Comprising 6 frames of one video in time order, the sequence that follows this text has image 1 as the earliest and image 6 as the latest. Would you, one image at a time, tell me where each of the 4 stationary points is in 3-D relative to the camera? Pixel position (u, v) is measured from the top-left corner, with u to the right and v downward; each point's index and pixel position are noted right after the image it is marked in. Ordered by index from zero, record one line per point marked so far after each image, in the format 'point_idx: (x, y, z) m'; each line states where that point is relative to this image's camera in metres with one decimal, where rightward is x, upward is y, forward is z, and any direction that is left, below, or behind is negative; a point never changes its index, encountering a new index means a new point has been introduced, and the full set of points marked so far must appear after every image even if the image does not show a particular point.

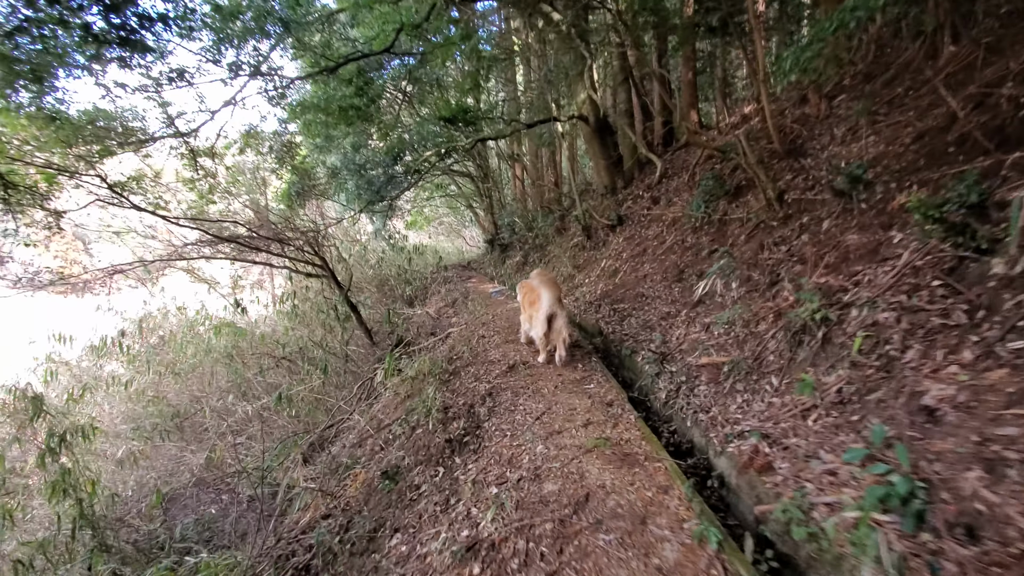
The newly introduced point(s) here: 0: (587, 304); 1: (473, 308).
0: (+0.9, -0.2, +6.3) m
1: (-0.8, -0.4, +10.0) m
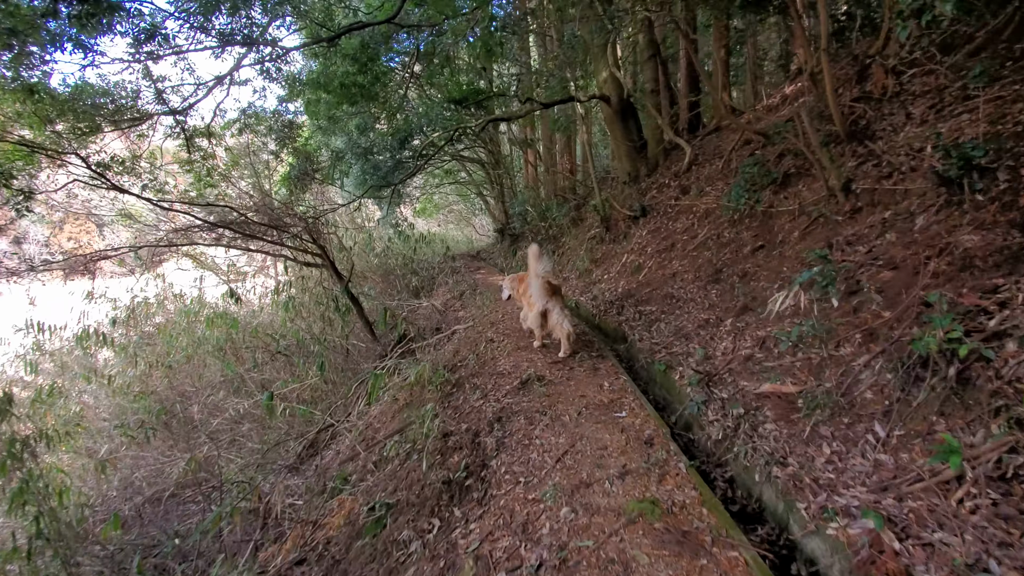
0: (+1.1, -0.2, +5.7) m
1: (-0.6, -0.2, +9.4) m
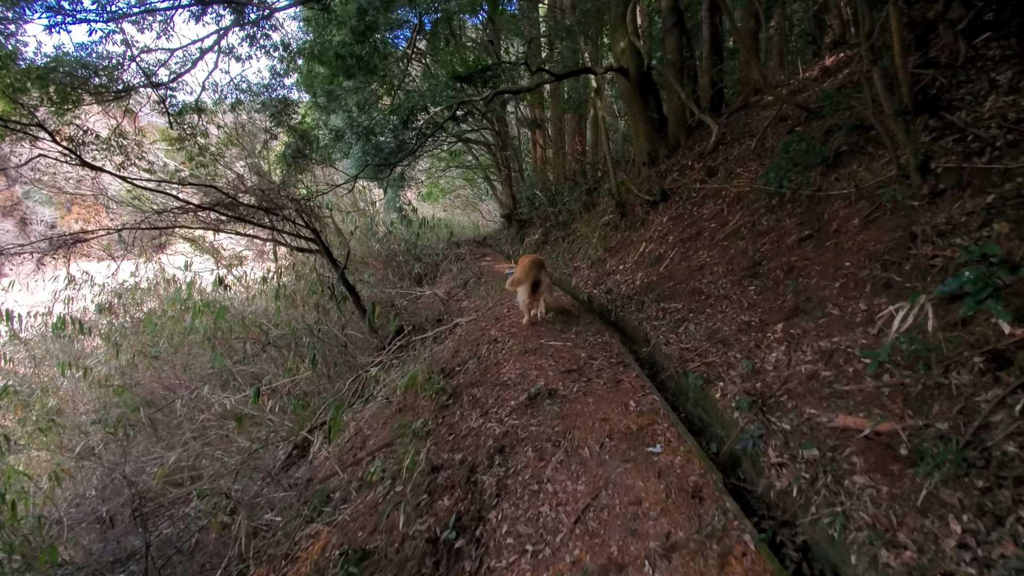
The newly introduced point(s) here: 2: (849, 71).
0: (+1.1, -0.1, +5.1) m
1: (-0.4, -0.1, +8.8) m
2: (+3.5, +2.2, +5.3) m
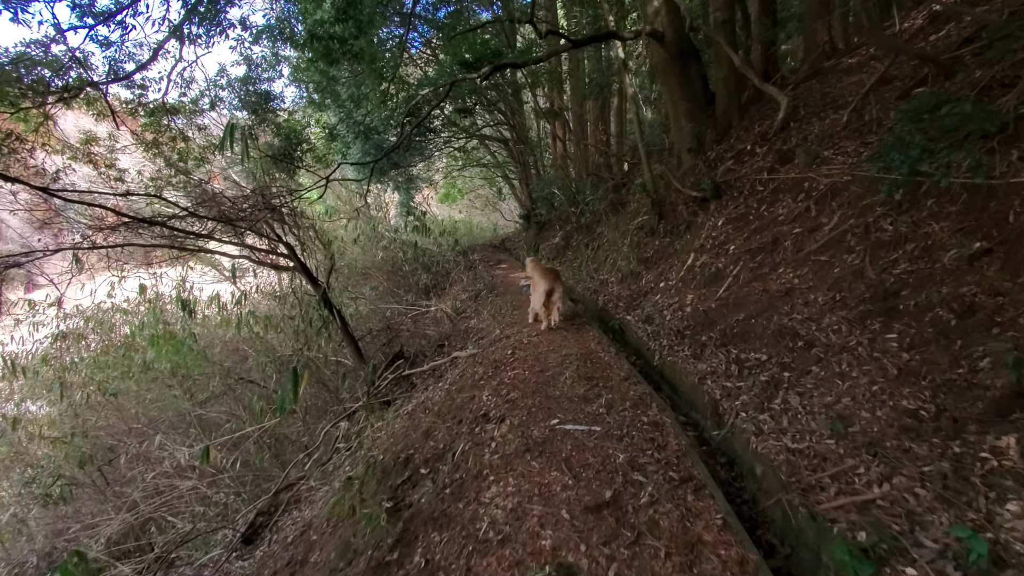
0: (+1.2, -0.3, +3.7) m
1: (-0.2, -0.3, +7.4) m
2: (+3.5, +2.0, +3.7) m
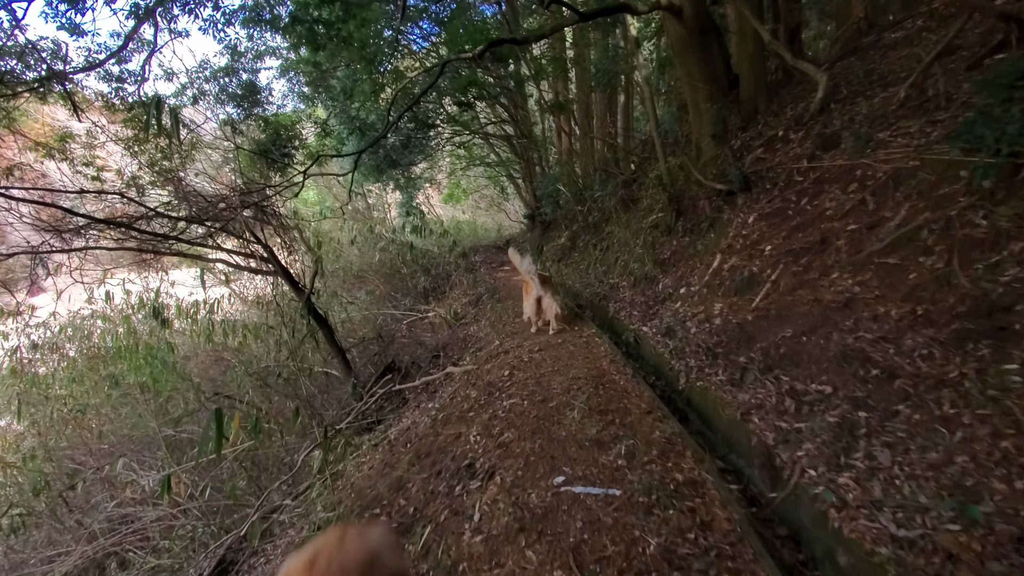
0: (+1.2, -0.4, +3.1) m
1: (-0.2, -0.4, +6.8) m
2: (+3.4, +2.0, +3.1) m
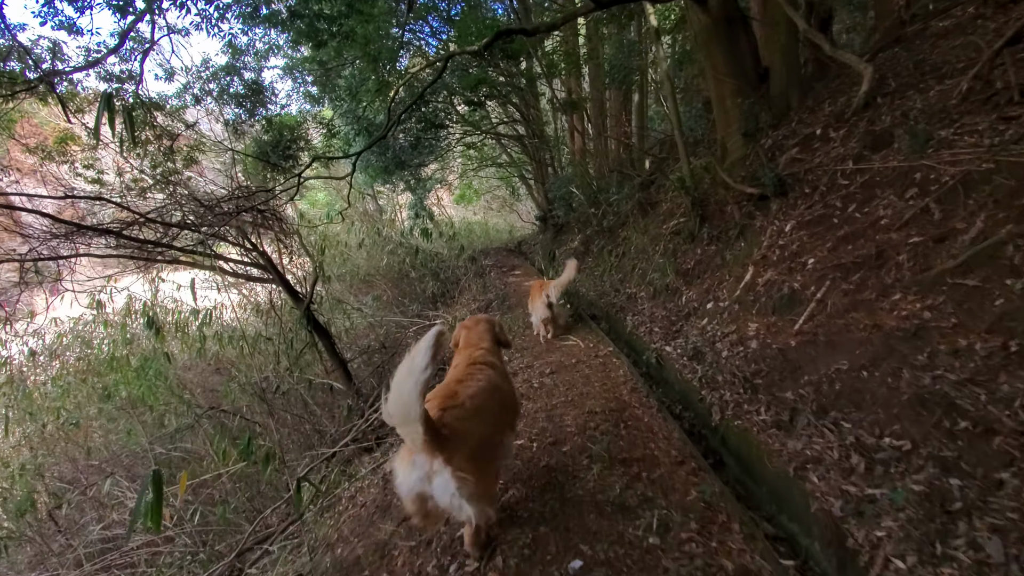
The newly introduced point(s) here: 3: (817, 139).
0: (+1.2, -0.5, +2.7) m
1: (-0.1, -0.5, +6.5) m
2: (+3.5, +1.9, +2.6) m
3: (+2.4, +1.2, +4.0) m
